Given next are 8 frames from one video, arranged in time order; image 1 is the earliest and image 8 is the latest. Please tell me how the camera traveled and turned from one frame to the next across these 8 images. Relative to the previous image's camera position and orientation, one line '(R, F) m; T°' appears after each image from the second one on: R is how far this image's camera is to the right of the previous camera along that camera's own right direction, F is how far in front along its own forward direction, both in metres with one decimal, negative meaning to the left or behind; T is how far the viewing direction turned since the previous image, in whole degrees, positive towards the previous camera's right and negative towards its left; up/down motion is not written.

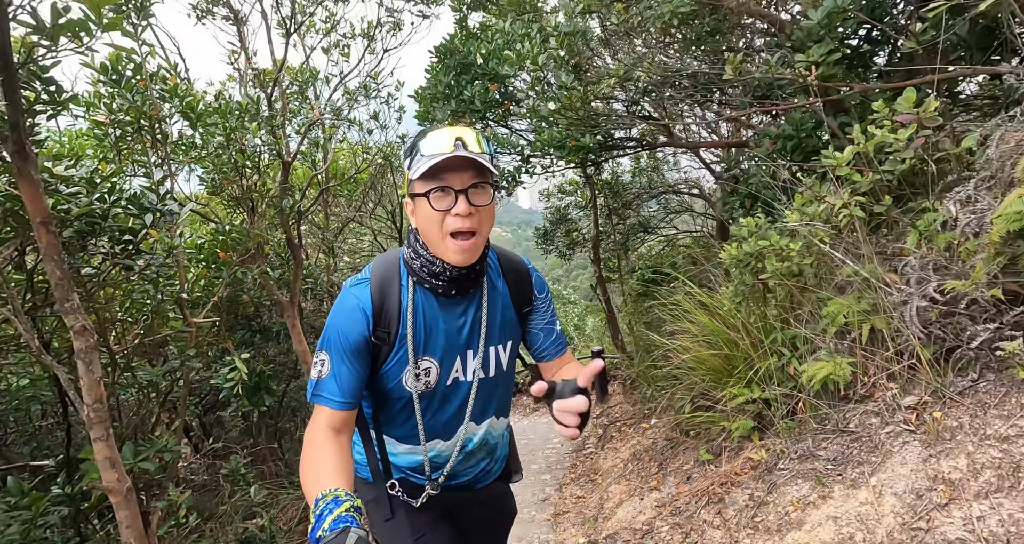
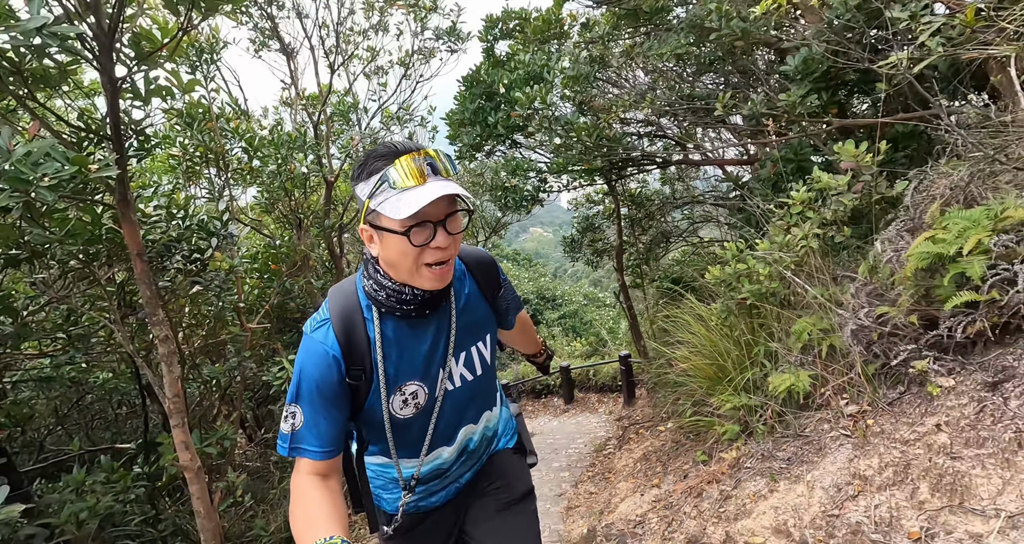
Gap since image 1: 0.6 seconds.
(+0.2, -0.4) m; -4°
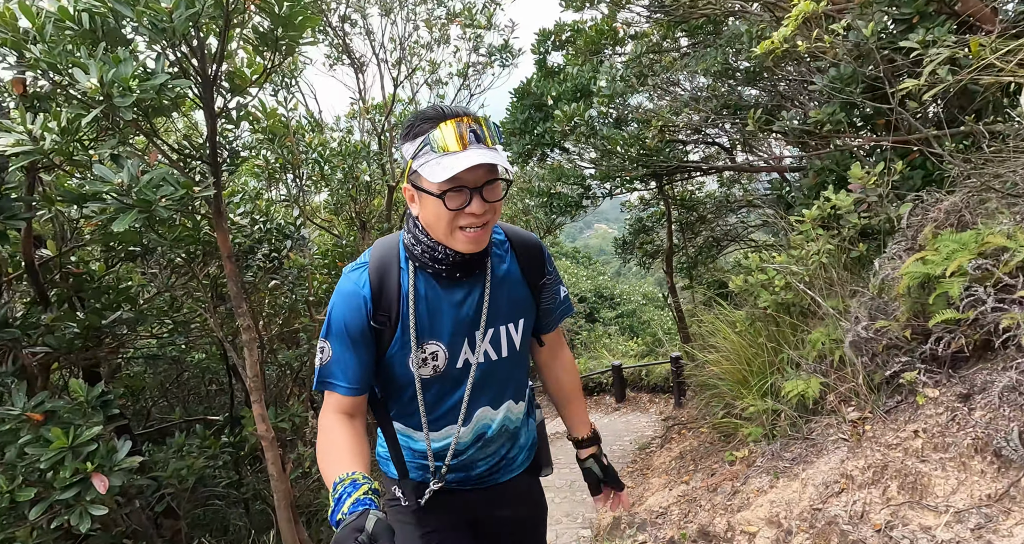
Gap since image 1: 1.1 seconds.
(+0.2, -0.3) m; -6°
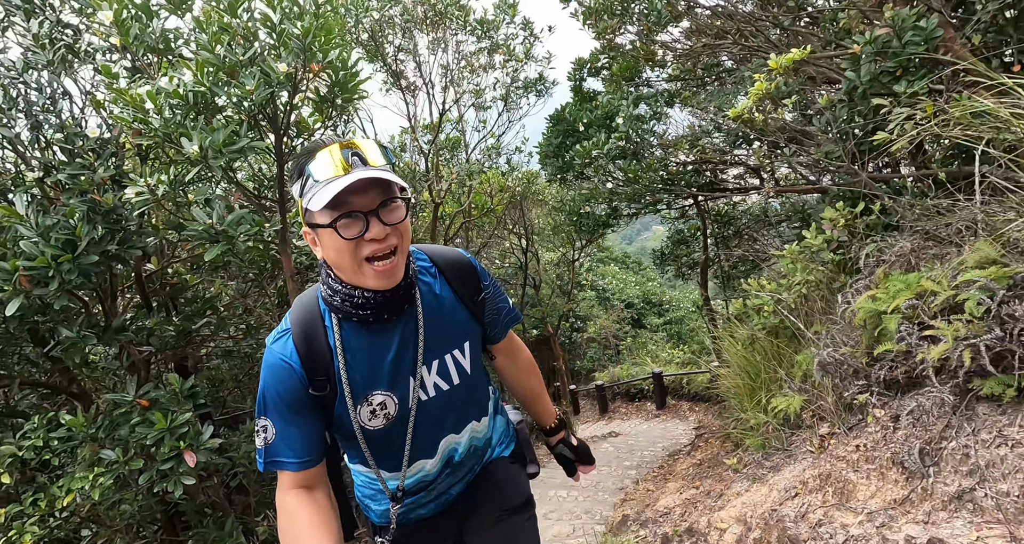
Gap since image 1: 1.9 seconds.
(+0.2, -0.5) m; -5°
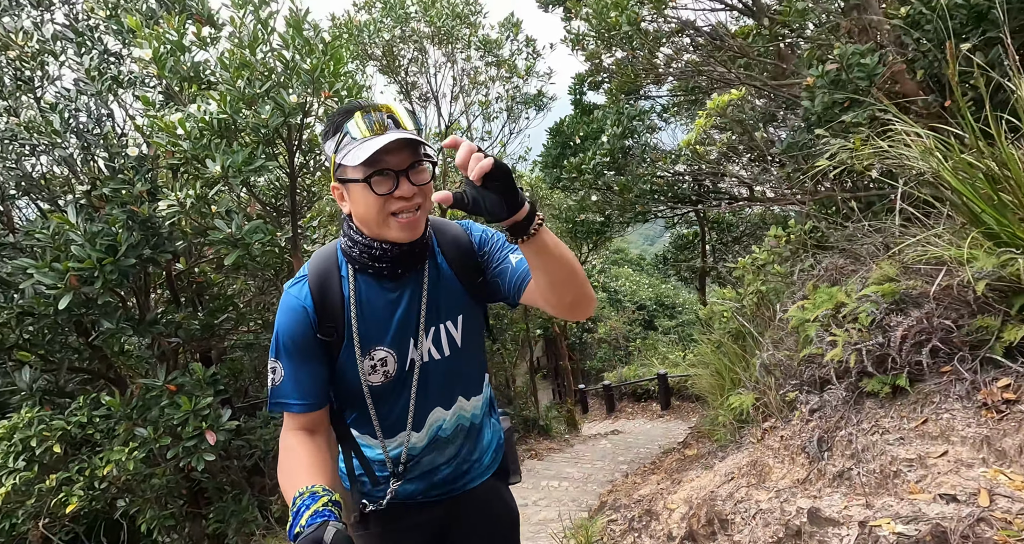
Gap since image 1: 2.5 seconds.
(+0.2, -0.4) m; -2°
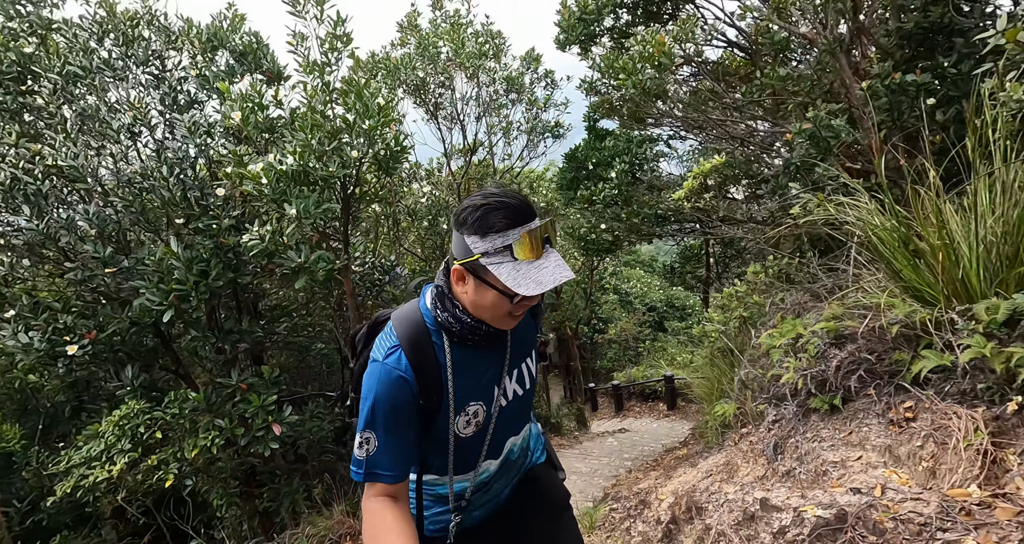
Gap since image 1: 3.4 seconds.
(0.0, -0.7) m; -1°
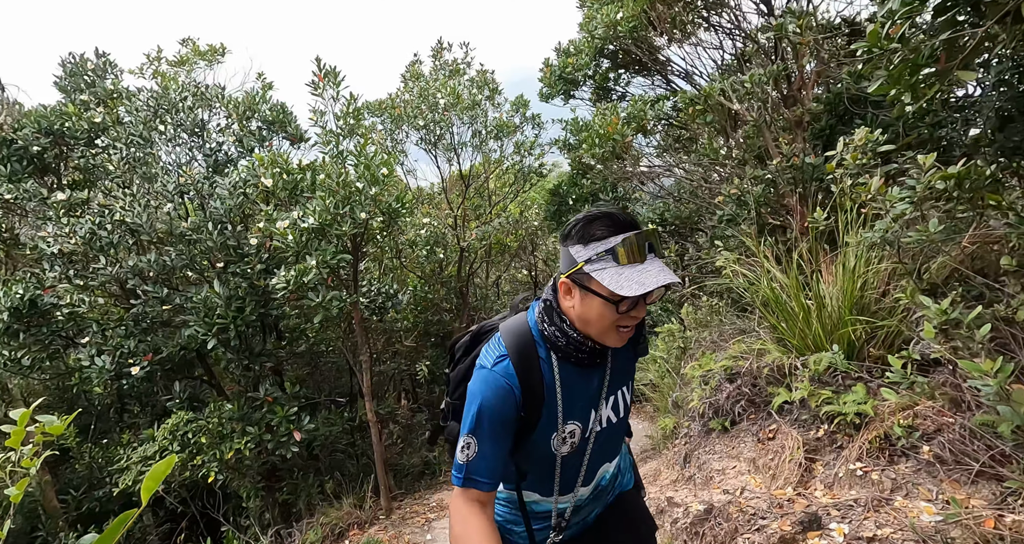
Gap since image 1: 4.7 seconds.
(+0.2, -0.9) m; -1°
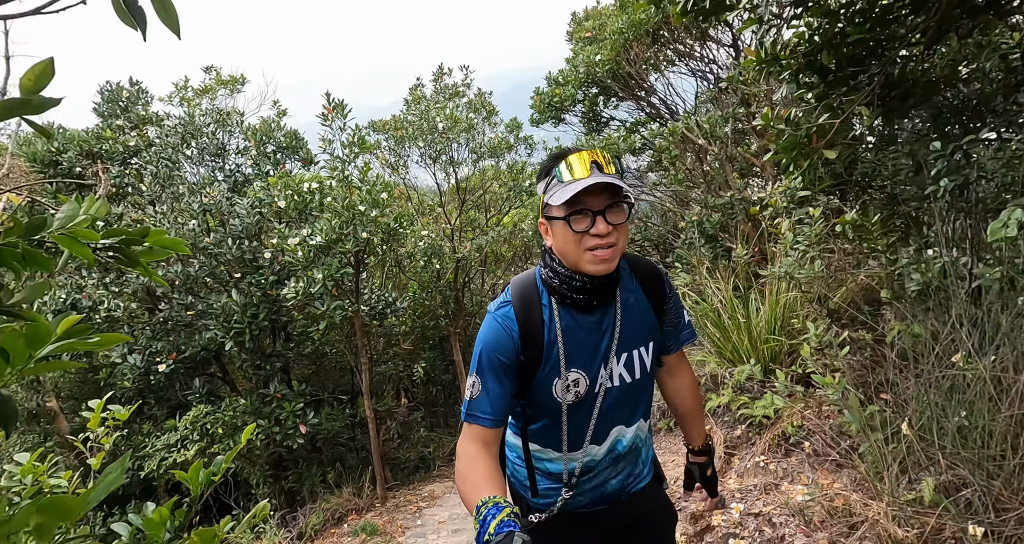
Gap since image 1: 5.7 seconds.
(+0.2, -0.6) m; -1°
